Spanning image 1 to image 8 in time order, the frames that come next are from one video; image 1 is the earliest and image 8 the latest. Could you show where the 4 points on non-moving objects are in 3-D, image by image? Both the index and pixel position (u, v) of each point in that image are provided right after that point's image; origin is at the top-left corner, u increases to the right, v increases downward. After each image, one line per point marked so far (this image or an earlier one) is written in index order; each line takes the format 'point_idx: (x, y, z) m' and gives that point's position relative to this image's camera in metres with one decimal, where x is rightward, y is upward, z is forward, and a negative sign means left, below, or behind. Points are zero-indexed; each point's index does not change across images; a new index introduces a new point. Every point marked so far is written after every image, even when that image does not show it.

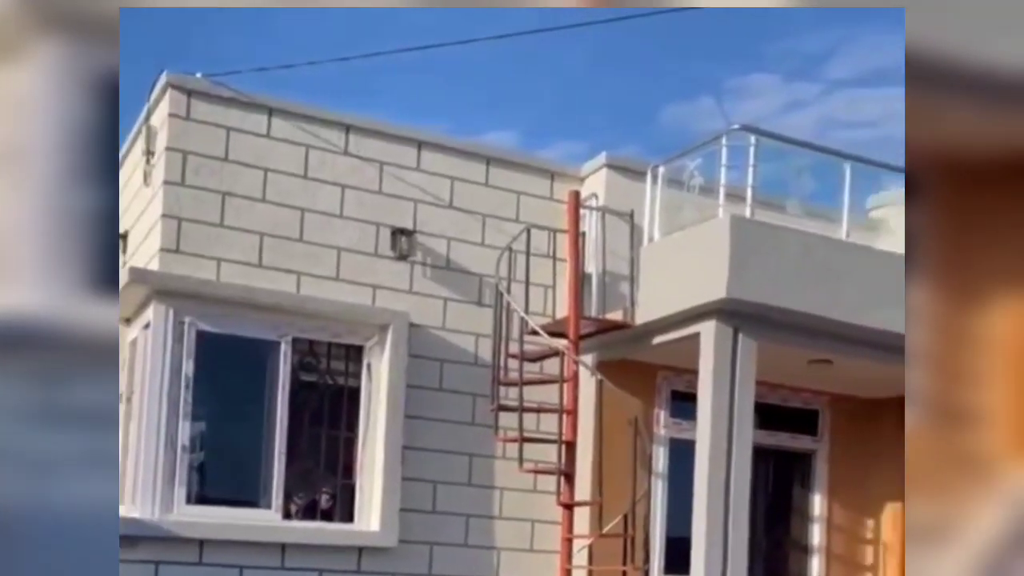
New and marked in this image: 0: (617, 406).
0: (+0.4, -0.5, +4.8) m
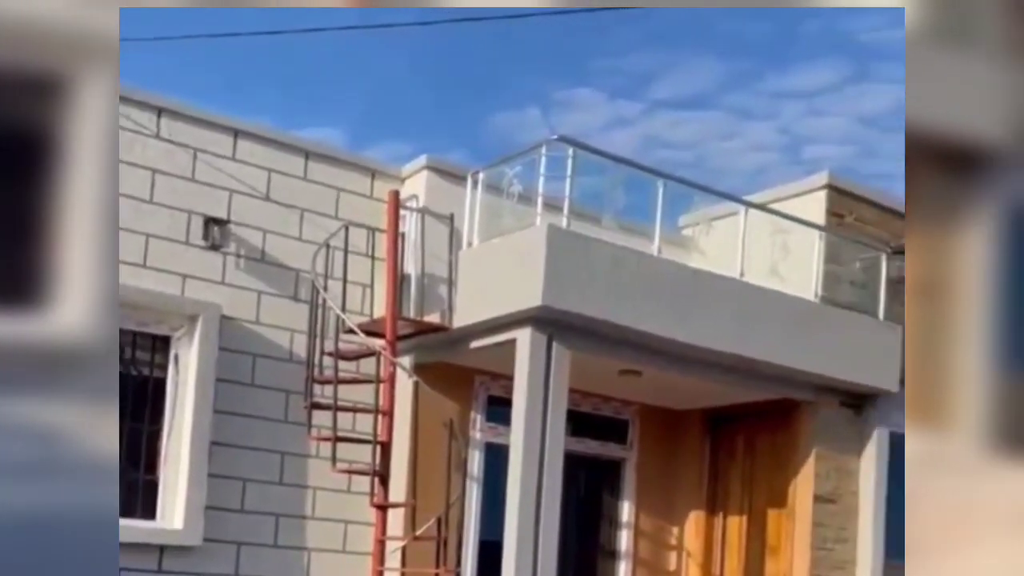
0: (-0.3, -0.5, +4.9) m
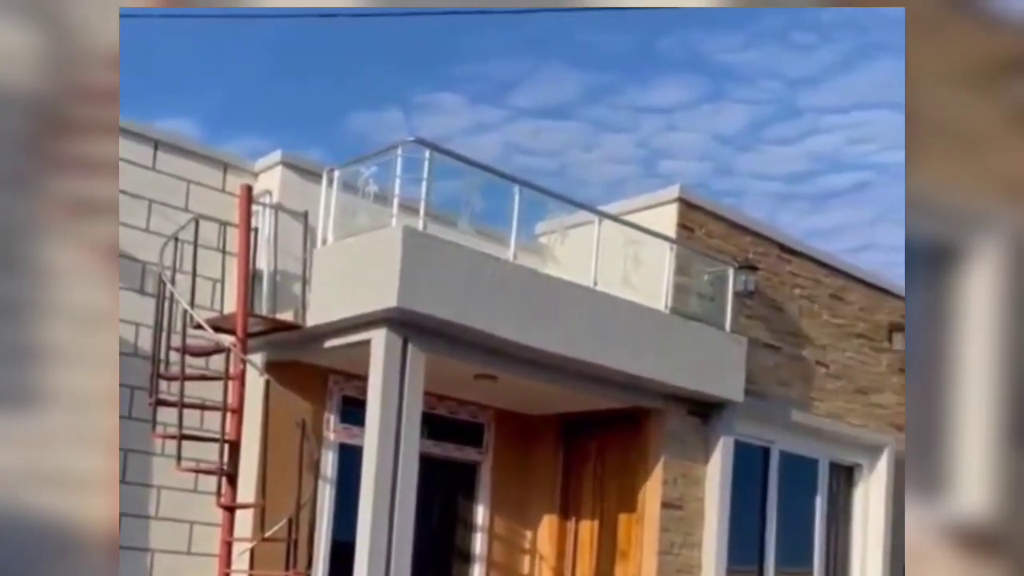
0: (-0.9, -0.5, +4.8) m
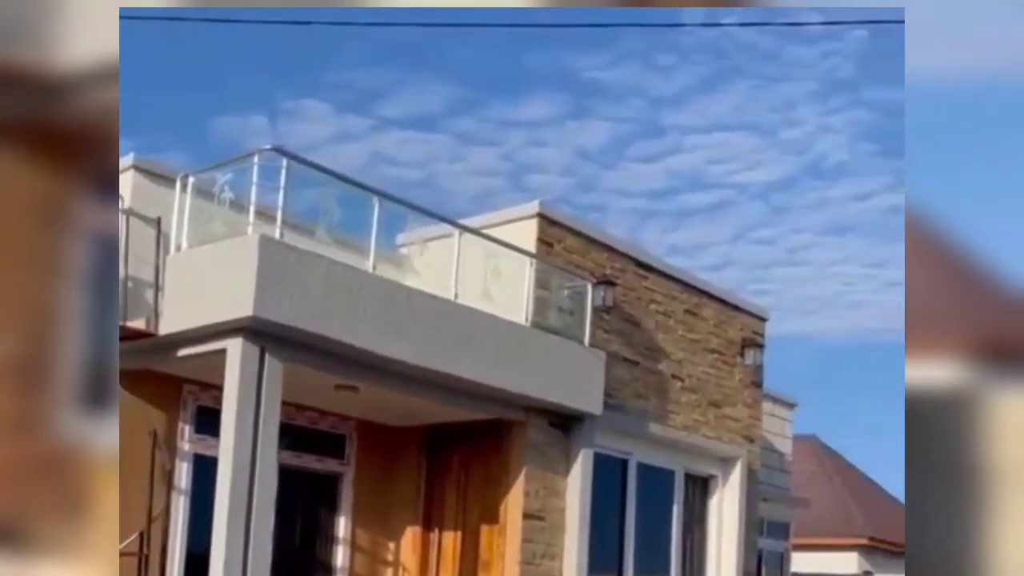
0: (-1.5, -0.5, +4.6) m
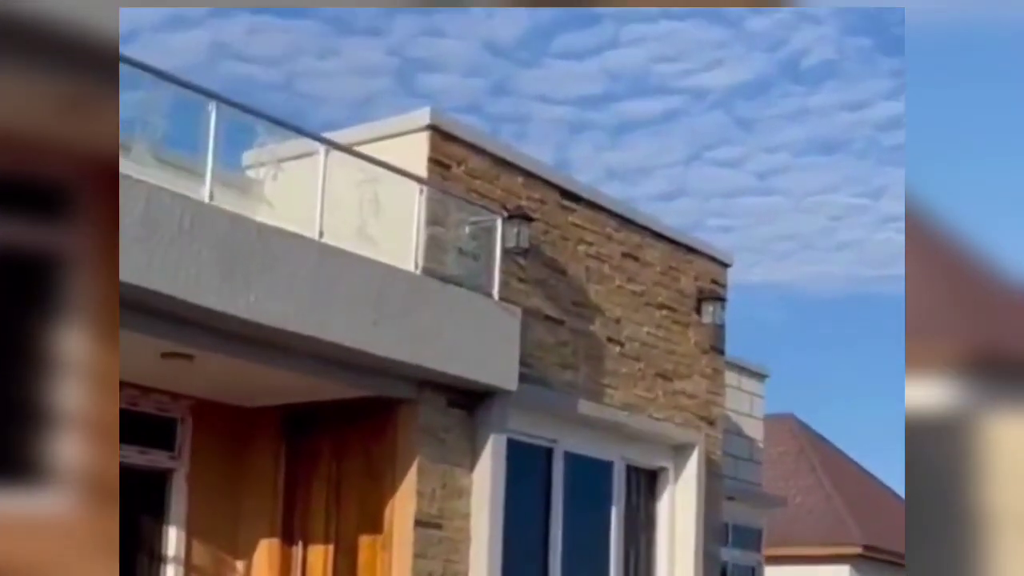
0: (-1.8, -0.3, +3.4) m
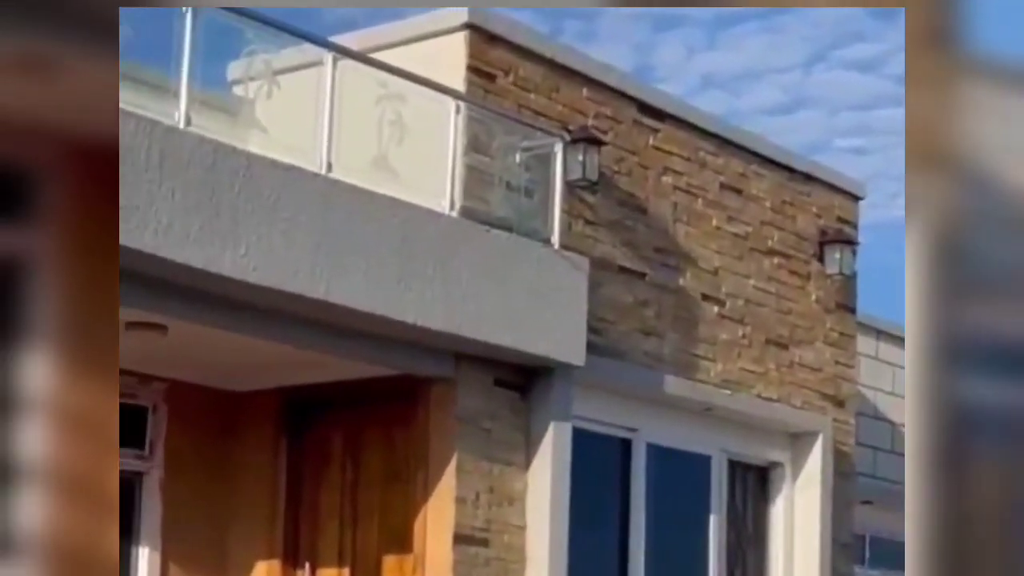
0: (-1.7, -0.2, +2.6) m
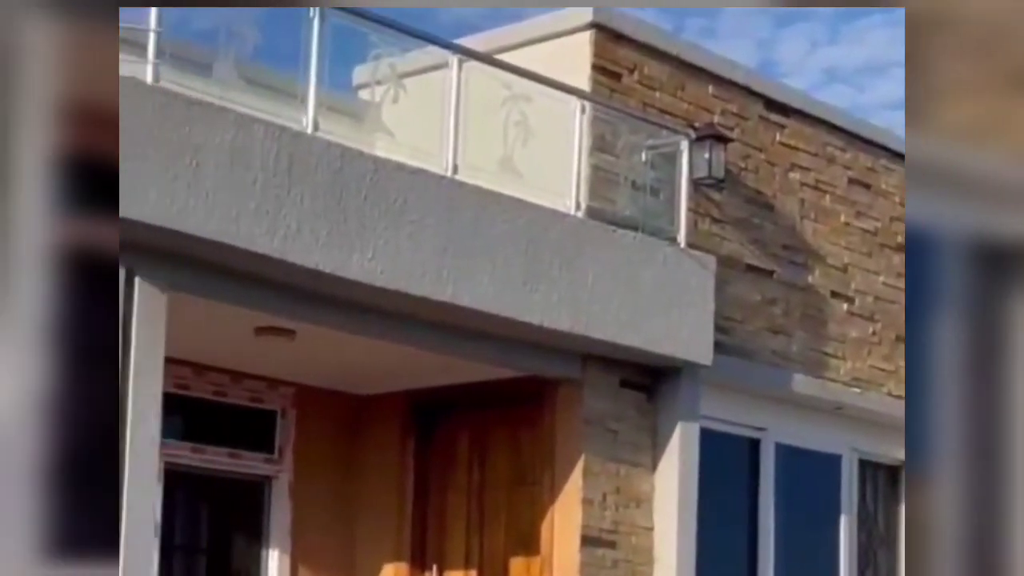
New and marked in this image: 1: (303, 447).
0: (-1.4, -0.2, +2.7) m
1: (-0.5, -0.4, +2.9) m
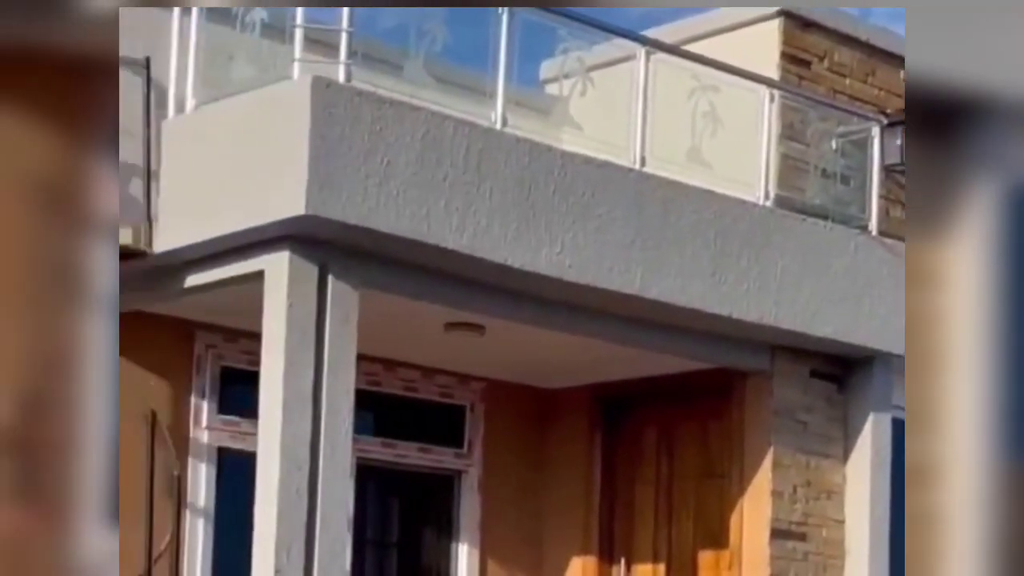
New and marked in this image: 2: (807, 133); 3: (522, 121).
0: (-1.0, -0.2, +2.8) m
1: (-0.1, -0.4, +2.9) m
2: (+0.7, +0.4, +2.9) m
3: (0.0, +0.4, +2.9) m
